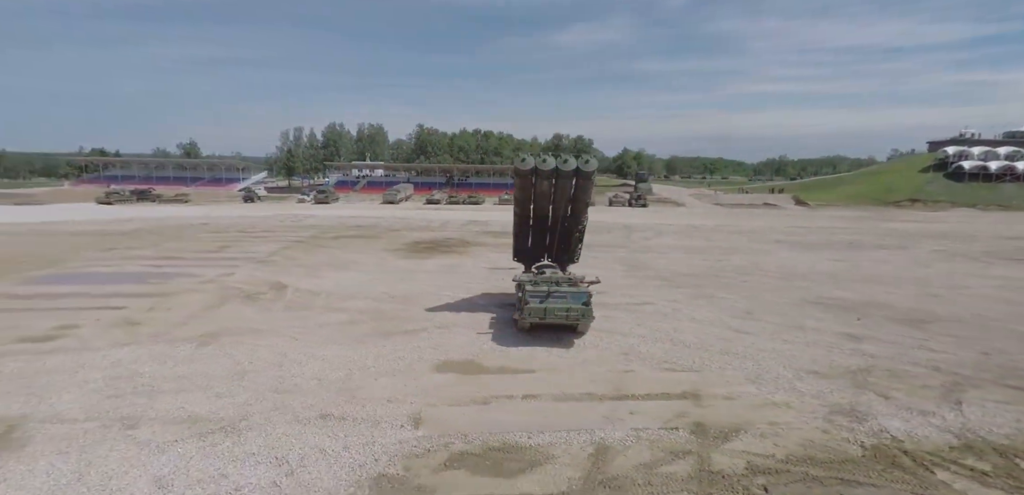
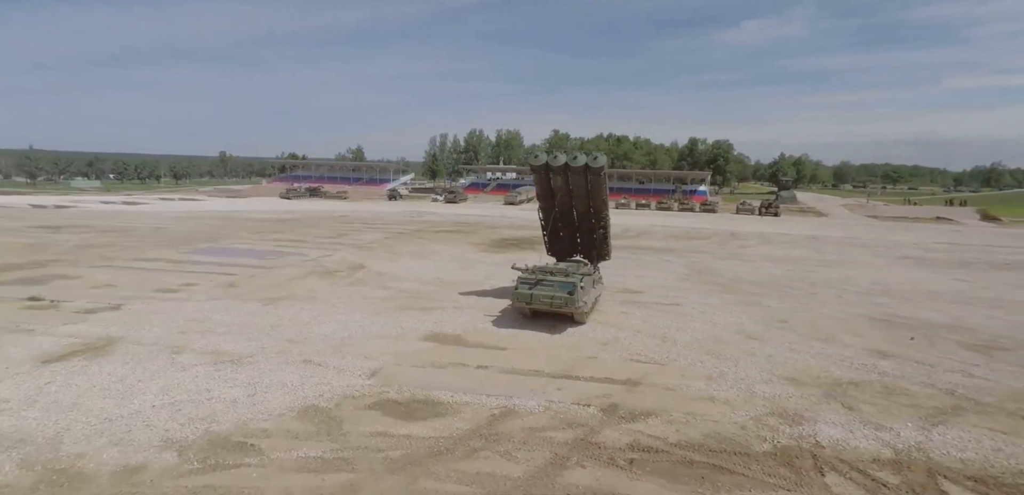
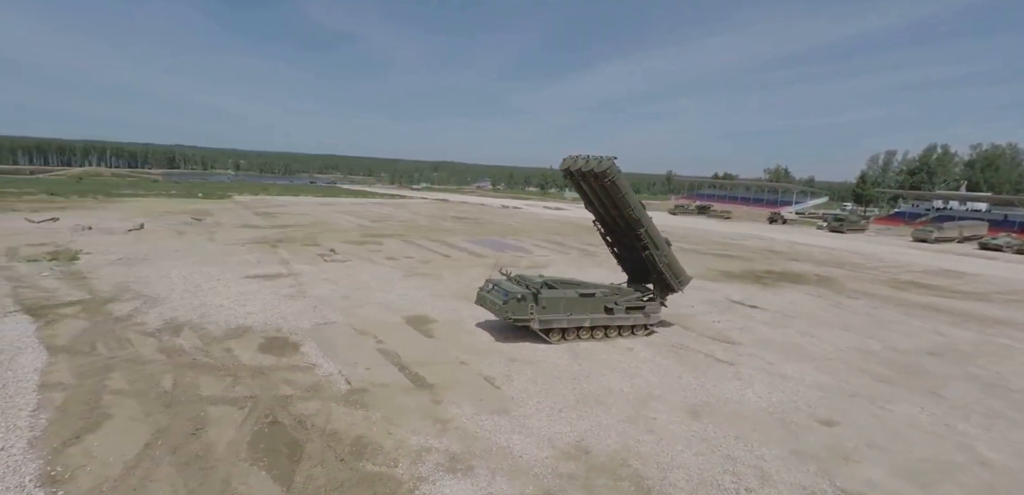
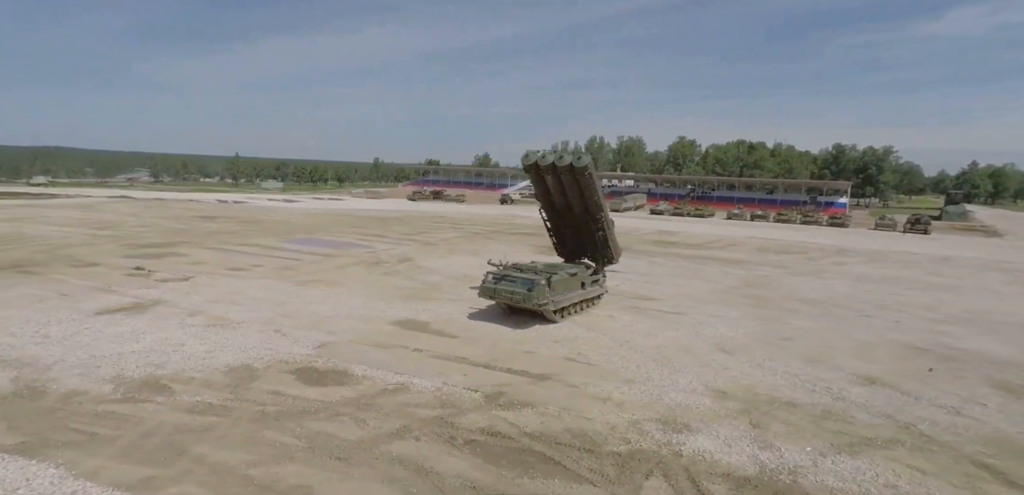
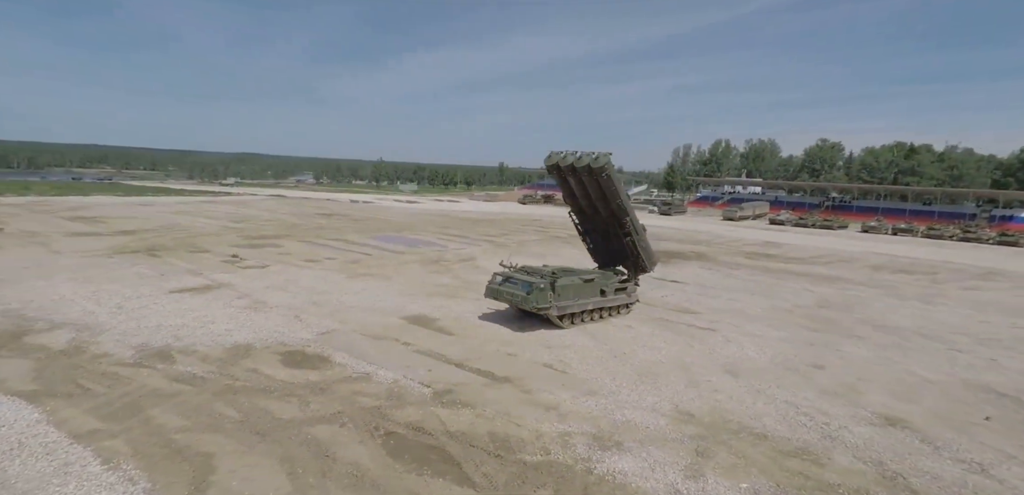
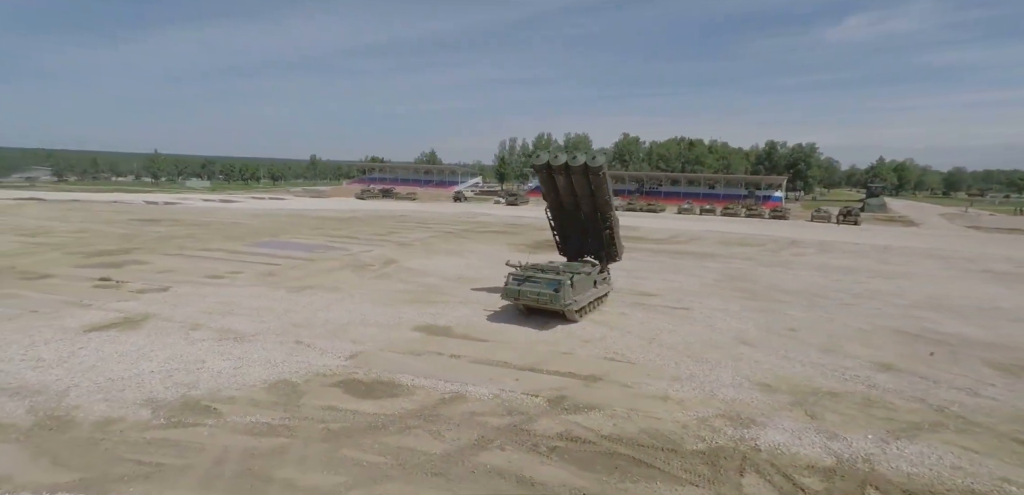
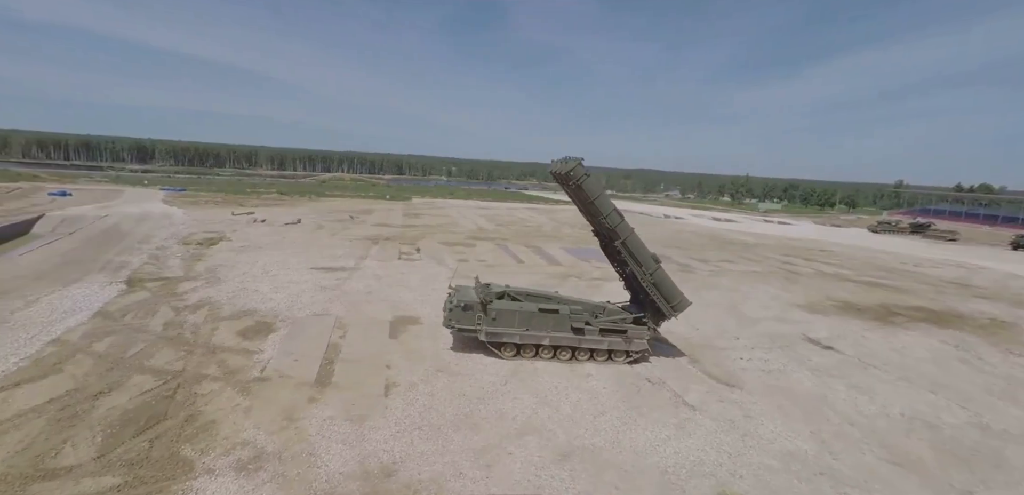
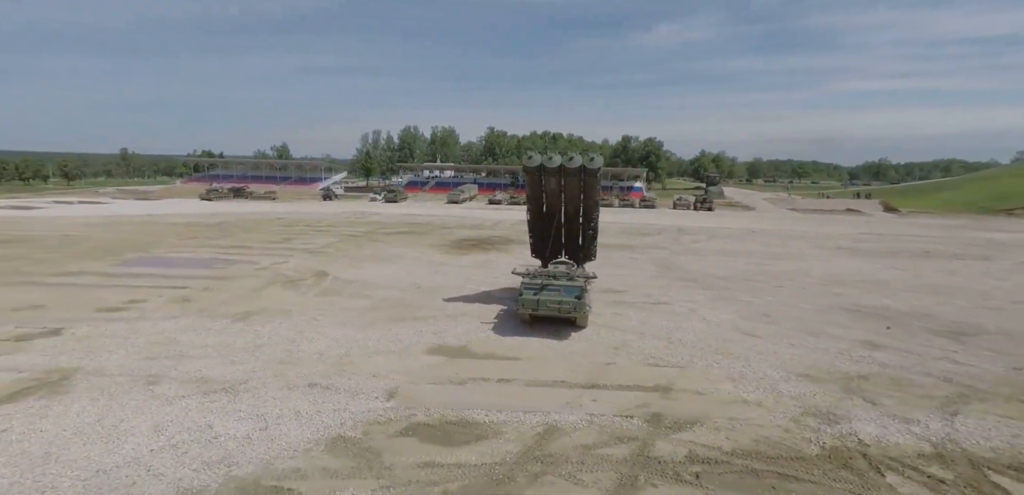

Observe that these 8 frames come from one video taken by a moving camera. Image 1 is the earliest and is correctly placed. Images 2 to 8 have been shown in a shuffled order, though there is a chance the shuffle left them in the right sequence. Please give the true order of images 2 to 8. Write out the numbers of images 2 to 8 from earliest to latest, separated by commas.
8, 2, 6, 4, 5, 3, 7
